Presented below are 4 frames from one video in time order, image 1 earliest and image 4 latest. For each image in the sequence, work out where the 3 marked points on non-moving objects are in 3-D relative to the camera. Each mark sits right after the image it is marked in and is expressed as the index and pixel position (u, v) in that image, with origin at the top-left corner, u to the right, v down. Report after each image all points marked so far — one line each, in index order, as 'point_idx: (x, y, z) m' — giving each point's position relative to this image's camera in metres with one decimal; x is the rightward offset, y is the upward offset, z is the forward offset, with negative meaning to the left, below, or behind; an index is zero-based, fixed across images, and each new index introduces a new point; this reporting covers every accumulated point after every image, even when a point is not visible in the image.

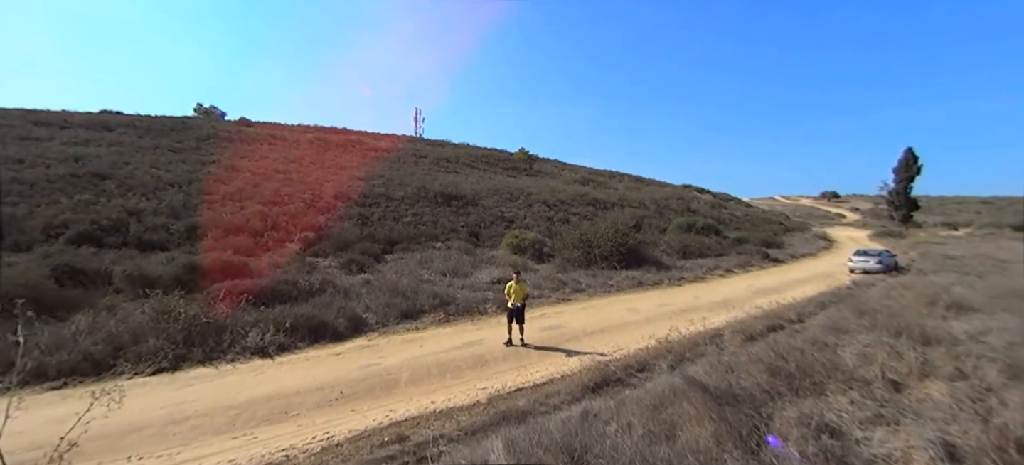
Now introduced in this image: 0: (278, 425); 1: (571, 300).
0: (-3.6, -3.0, +6.3) m
1: (+2.2, -2.5, +15.1) m
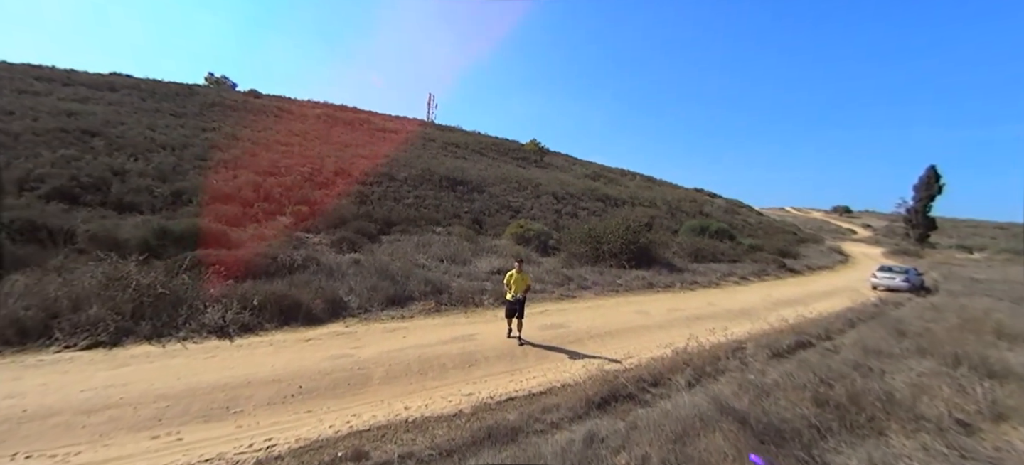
0: (-3.7, -2.4, +5.1) m
1: (+2.2, -2.2, +13.9) m
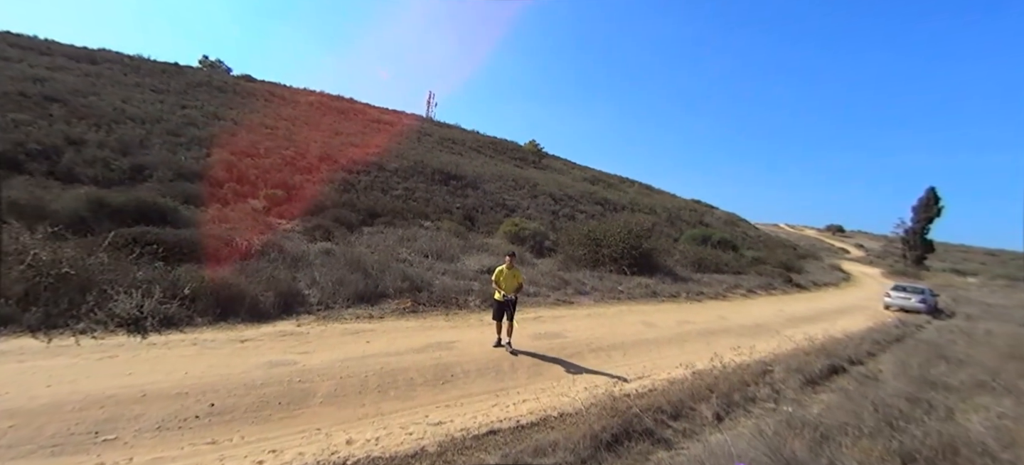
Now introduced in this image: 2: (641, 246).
0: (-3.9, -2.0, +3.6) m
1: (+1.9, -2.2, +12.4) m
2: (+6.2, -0.6, +19.6) m
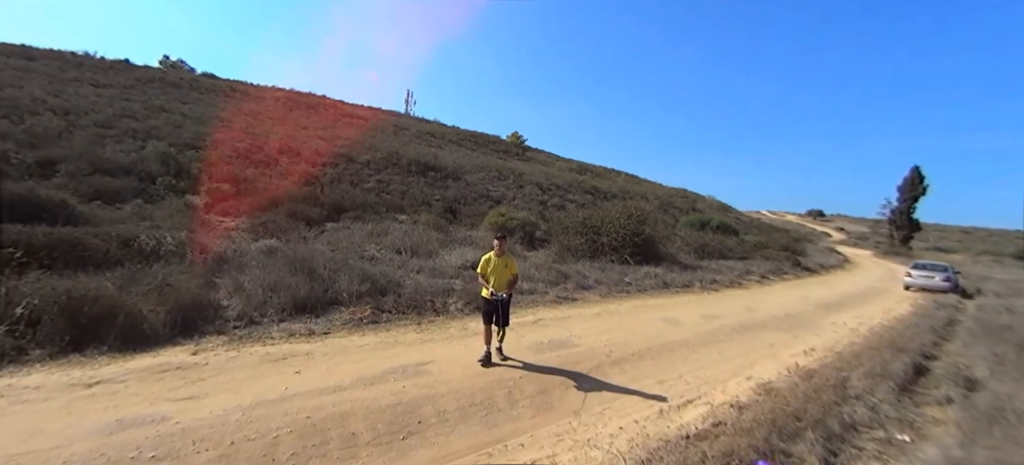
0: (-3.8, -1.8, +1.3) m
1: (+1.6, -1.7, +10.4) m
2: (+5.7, 0.0, +17.7) m
